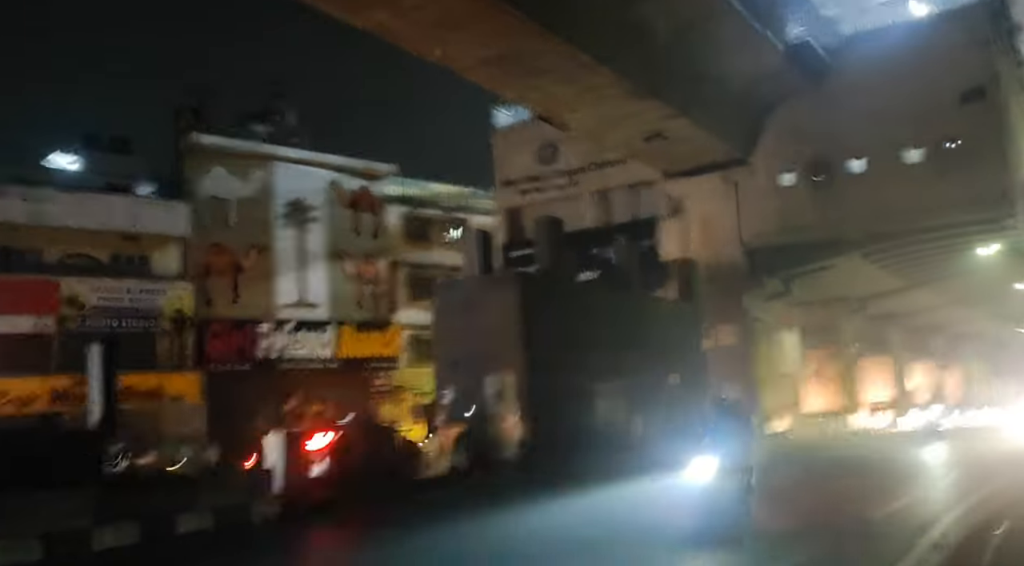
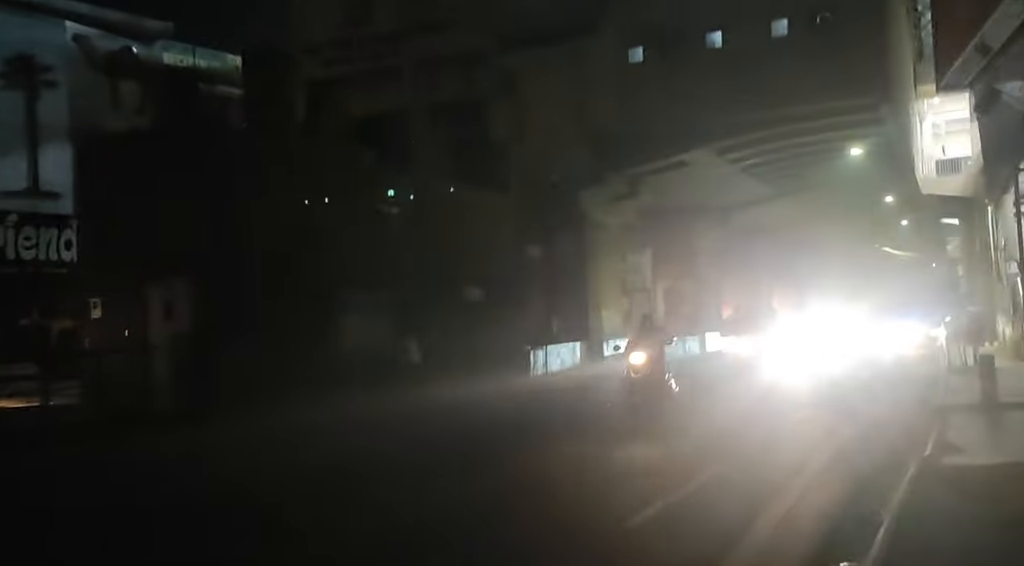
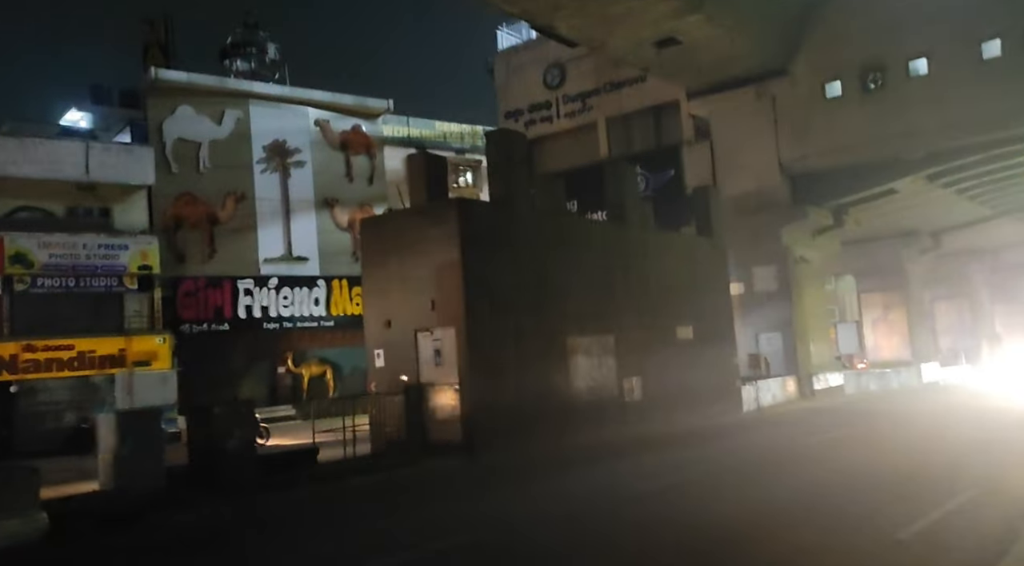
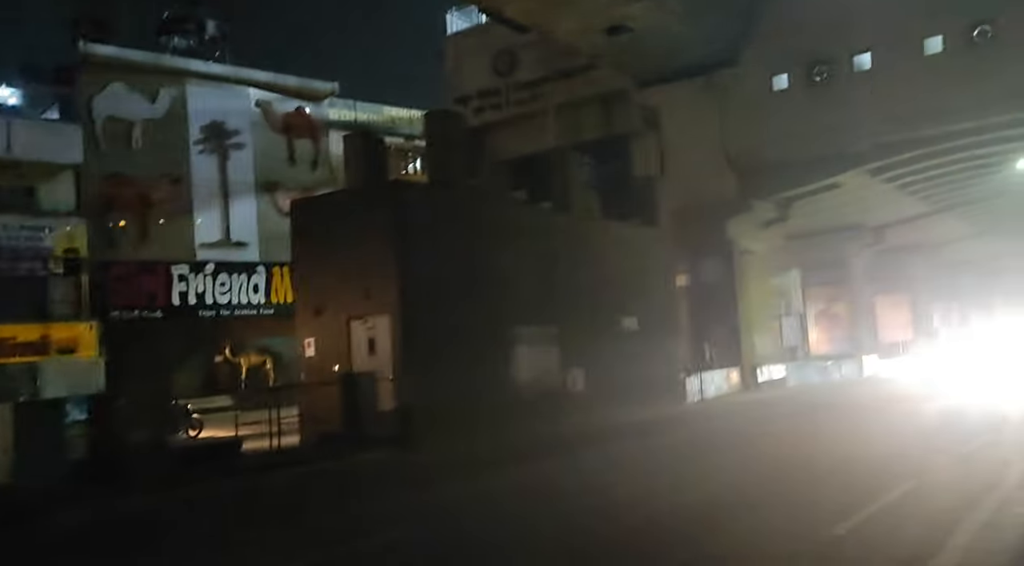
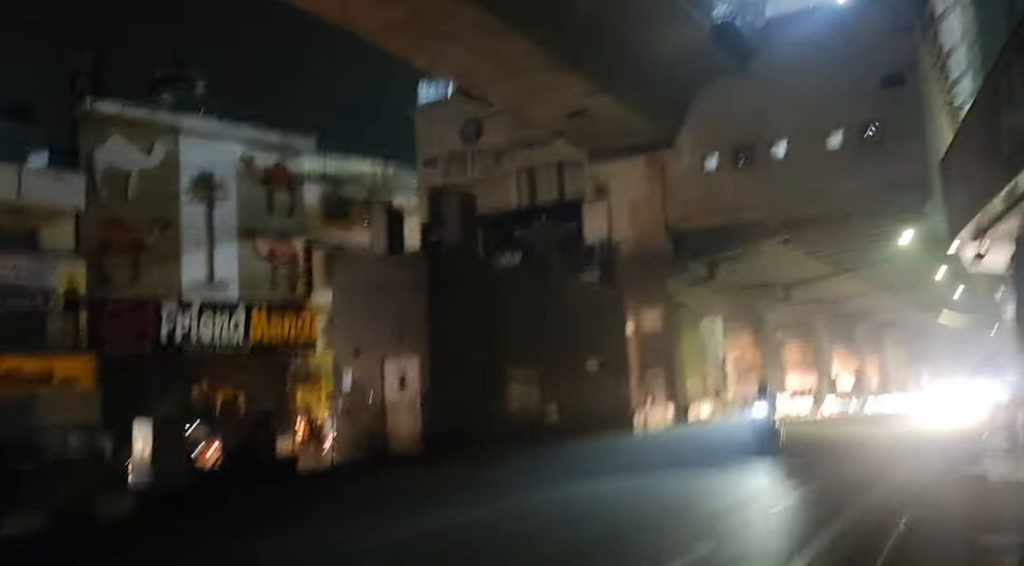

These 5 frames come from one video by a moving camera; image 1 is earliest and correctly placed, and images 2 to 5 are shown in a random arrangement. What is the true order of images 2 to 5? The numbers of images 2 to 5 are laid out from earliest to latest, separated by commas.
5, 3, 4, 2
